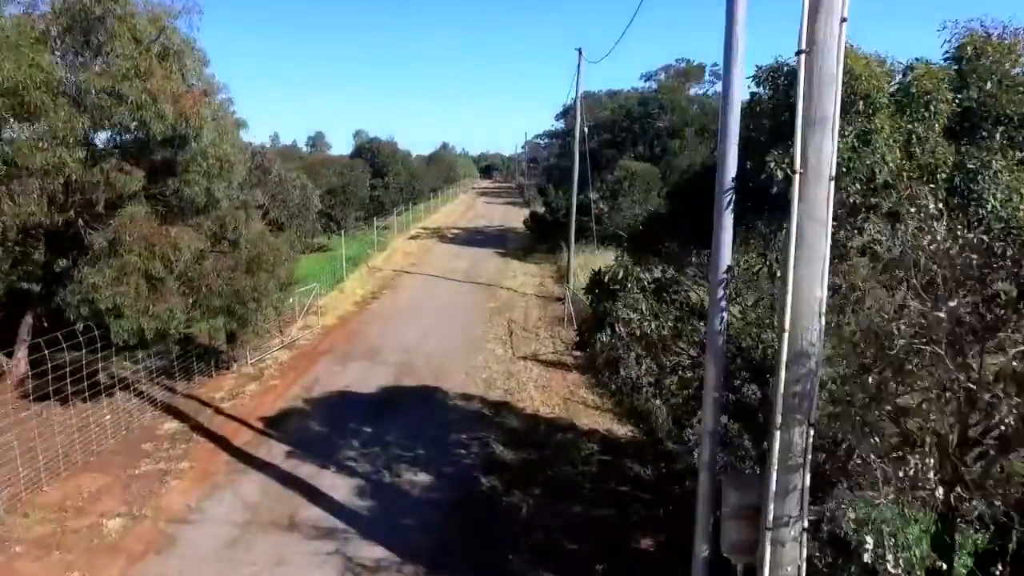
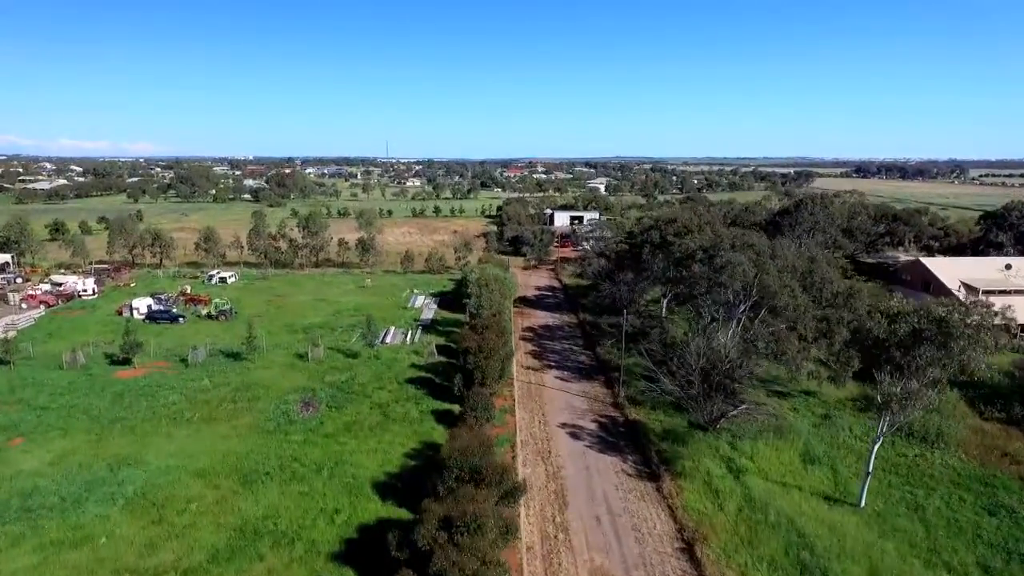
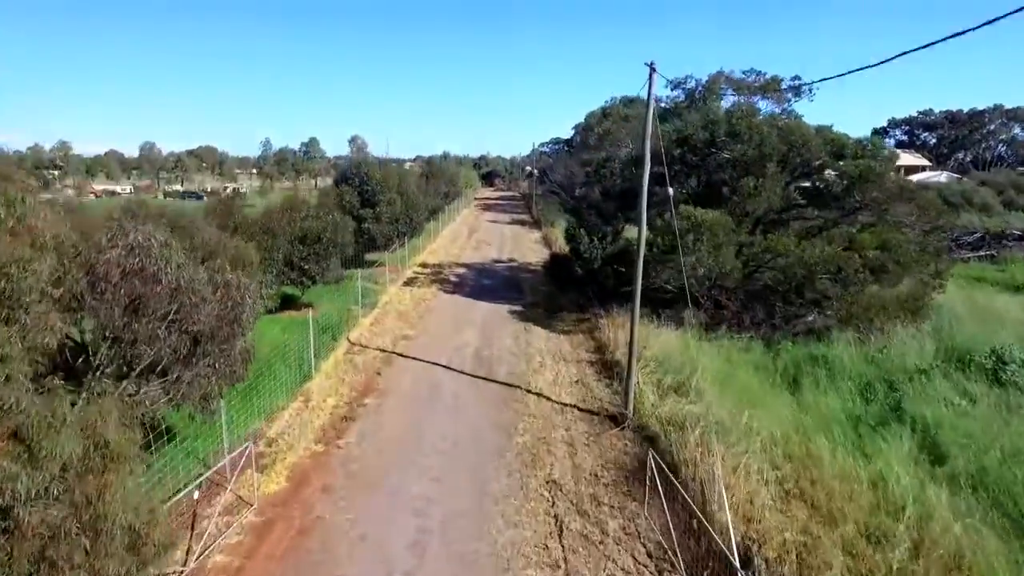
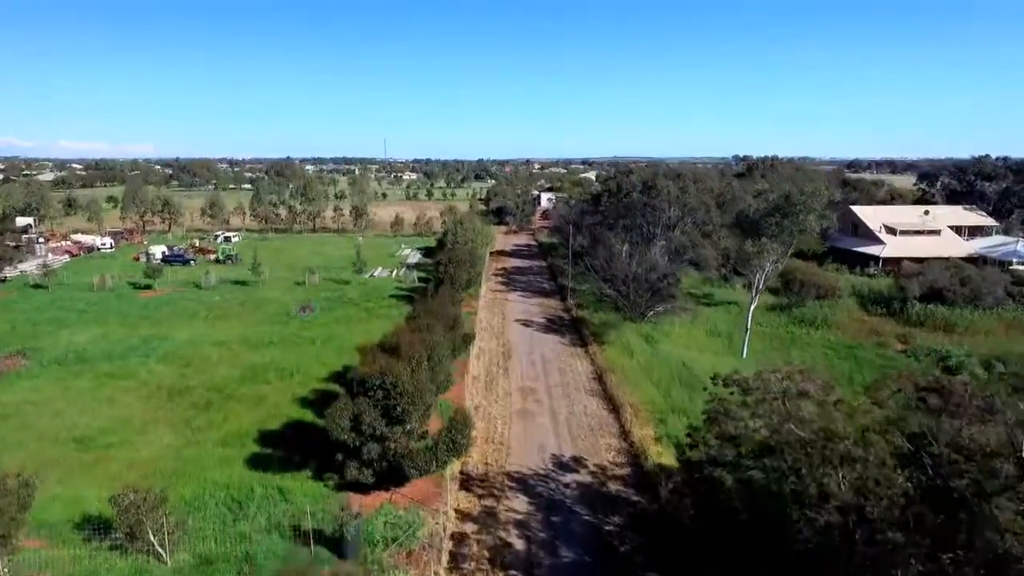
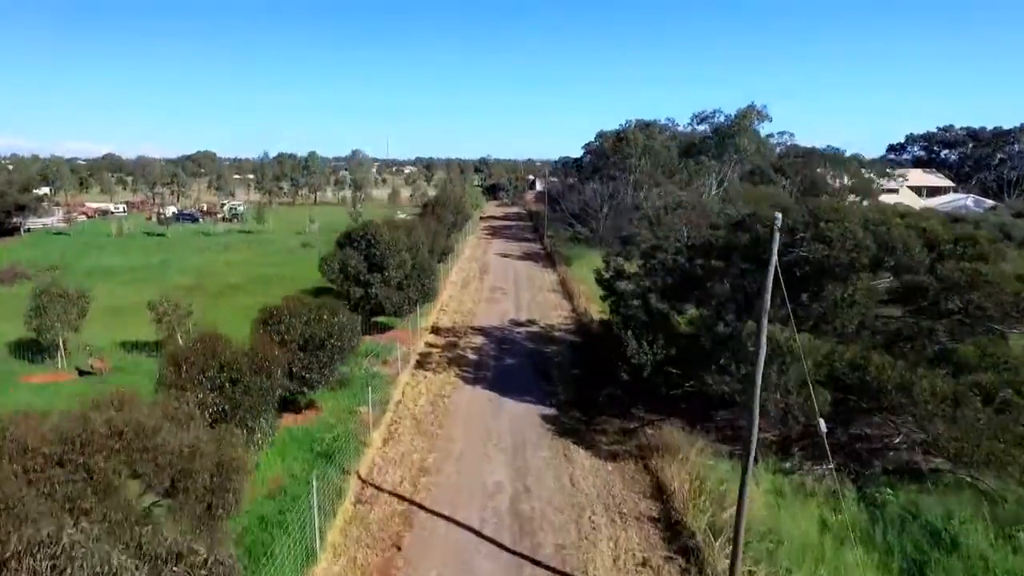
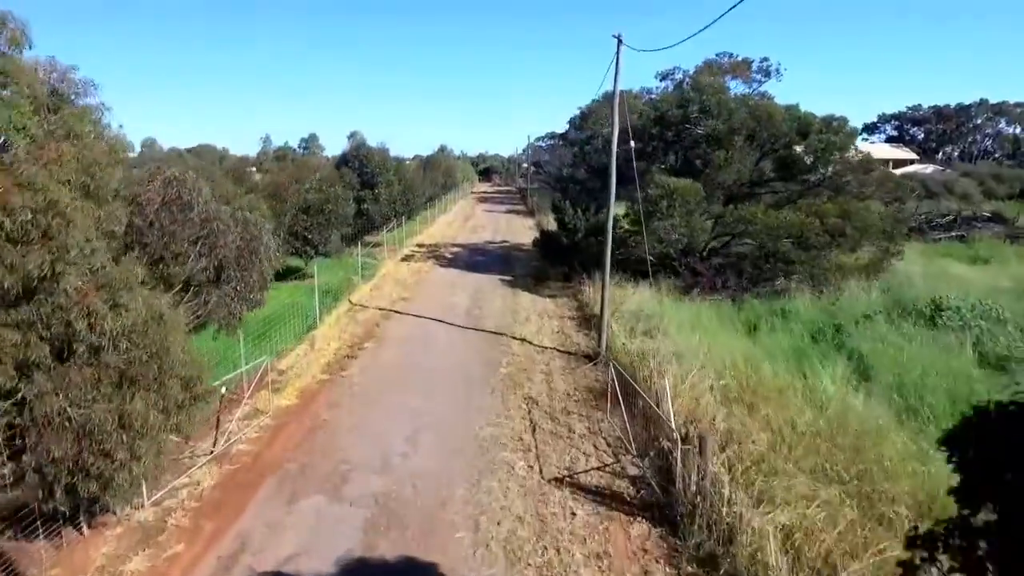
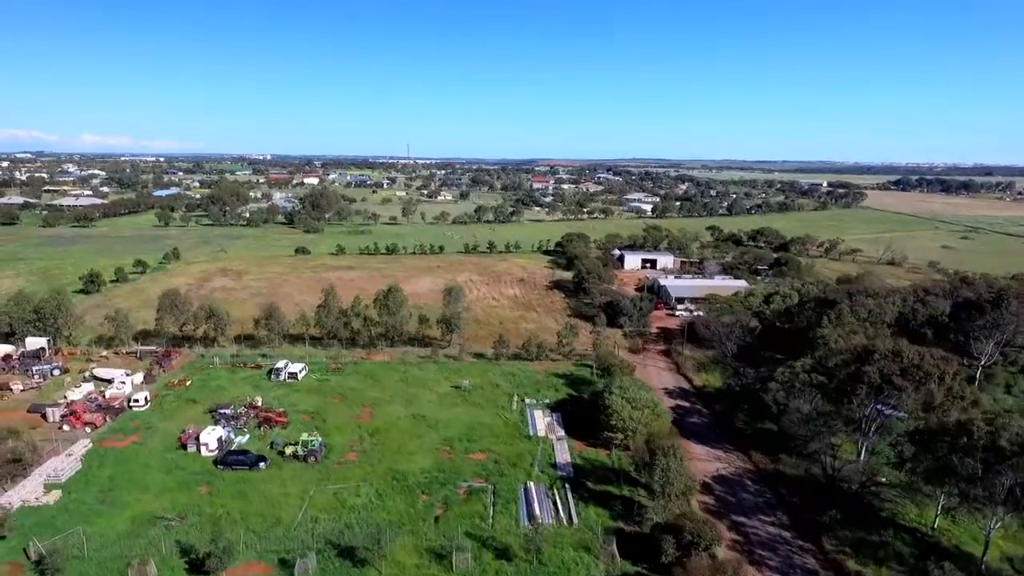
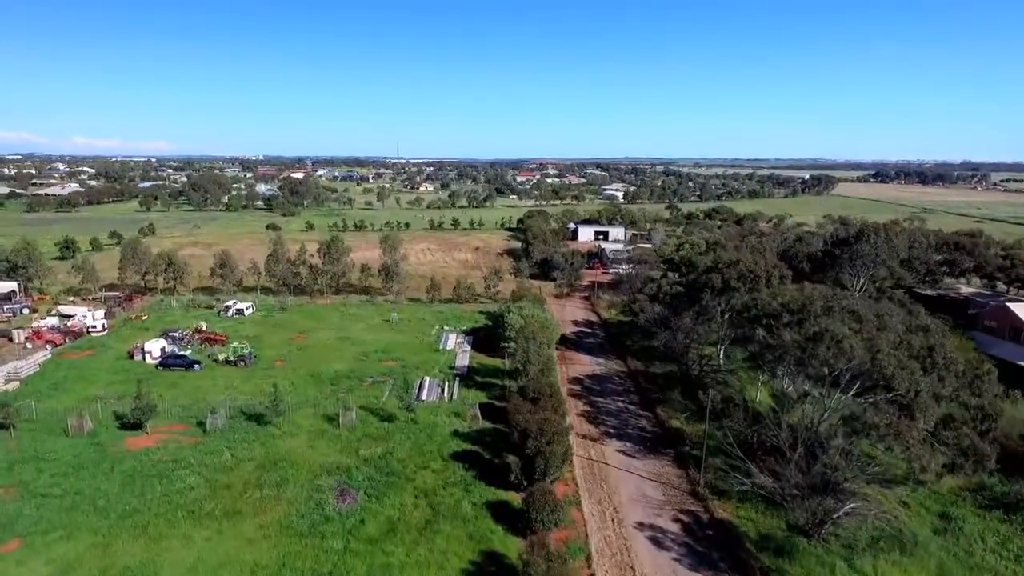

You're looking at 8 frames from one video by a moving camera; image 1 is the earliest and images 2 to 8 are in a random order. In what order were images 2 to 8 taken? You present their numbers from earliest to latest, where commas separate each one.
6, 3, 5, 4, 2, 8, 7
